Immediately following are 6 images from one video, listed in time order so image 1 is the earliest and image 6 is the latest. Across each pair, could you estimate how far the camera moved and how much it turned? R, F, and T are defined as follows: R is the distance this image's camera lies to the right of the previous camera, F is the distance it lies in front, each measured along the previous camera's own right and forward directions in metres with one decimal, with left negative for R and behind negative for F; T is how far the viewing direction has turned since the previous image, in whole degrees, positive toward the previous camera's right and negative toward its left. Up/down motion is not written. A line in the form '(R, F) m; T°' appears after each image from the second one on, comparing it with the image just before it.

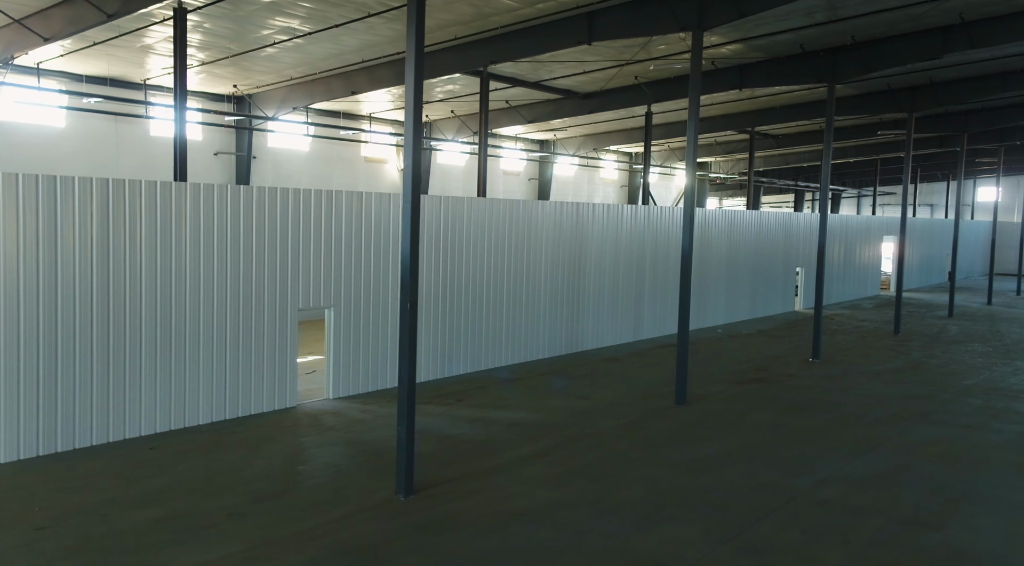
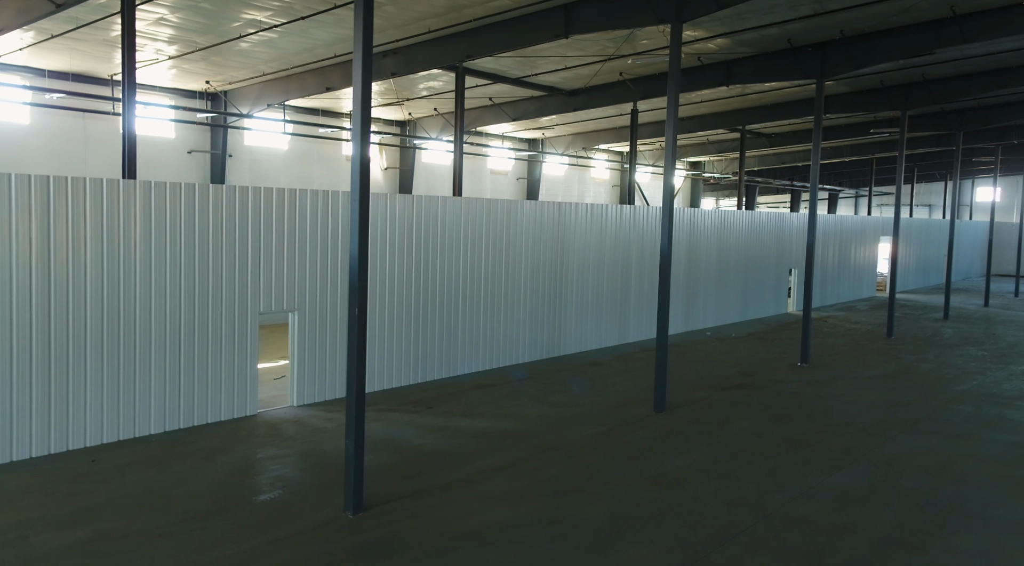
(+0.4, +0.5) m; 0°
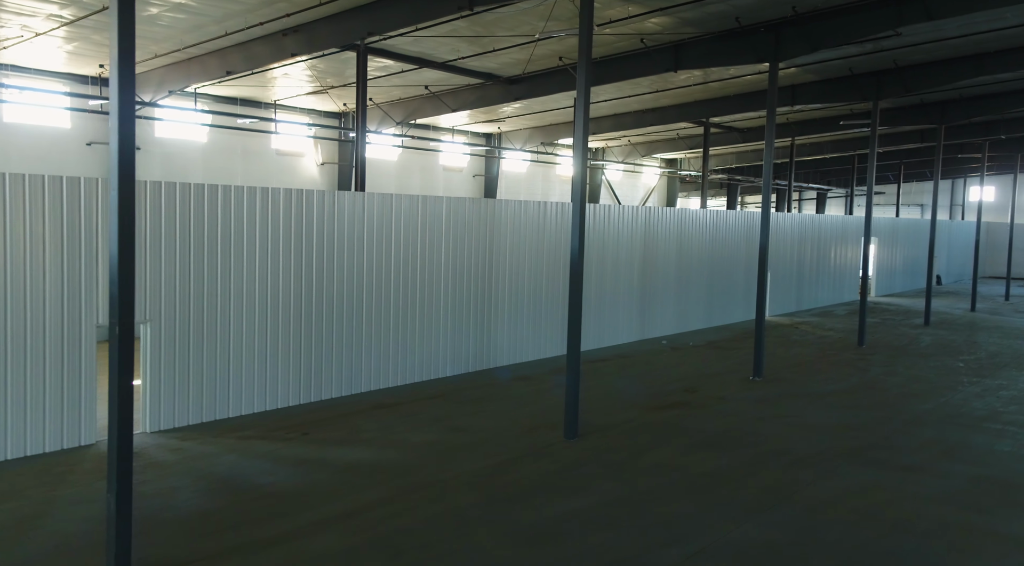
(+1.4, +1.5) m; 0°
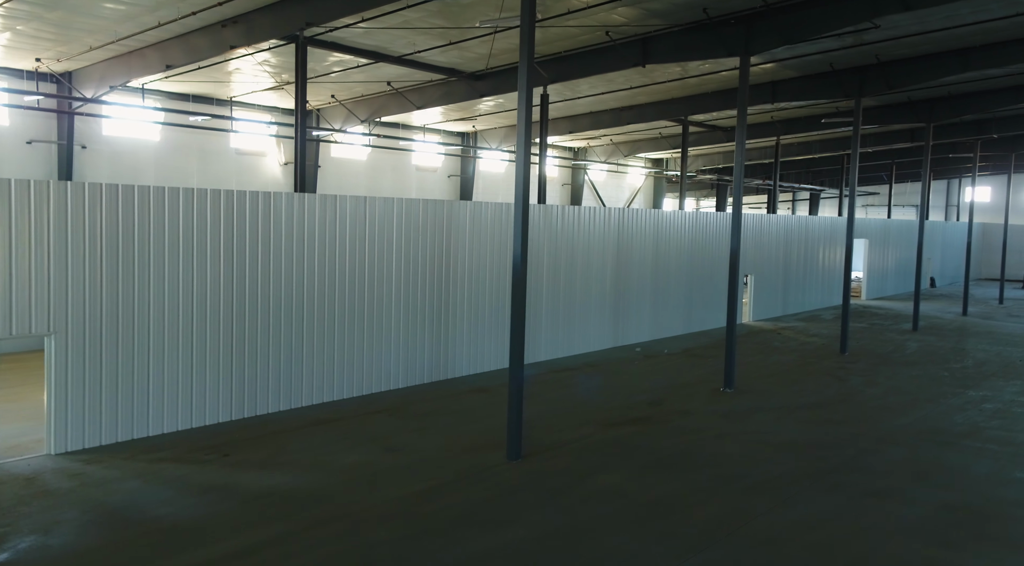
(+0.7, +0.8) m; 0°
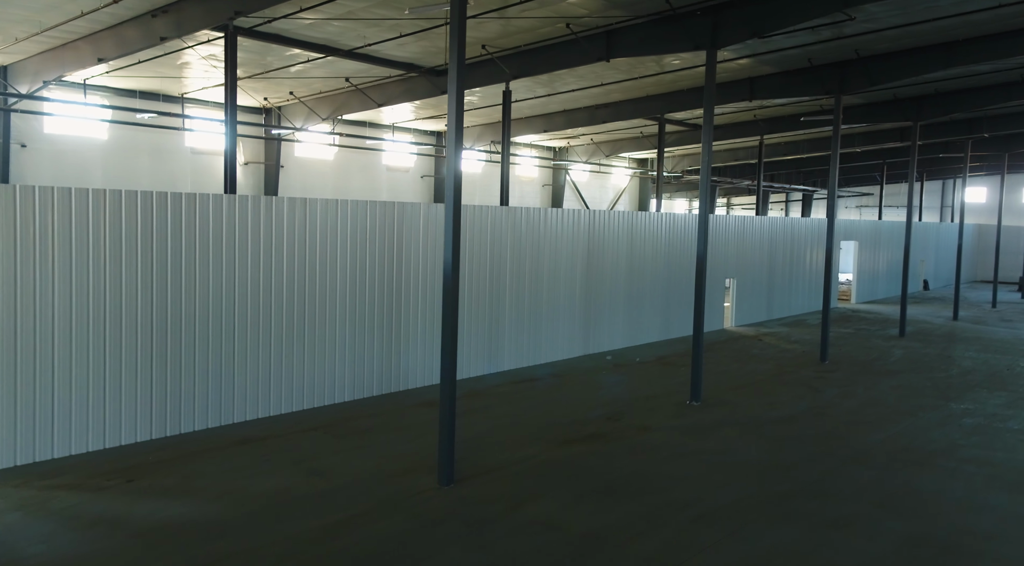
(+0.7, +0.7) m; 0°
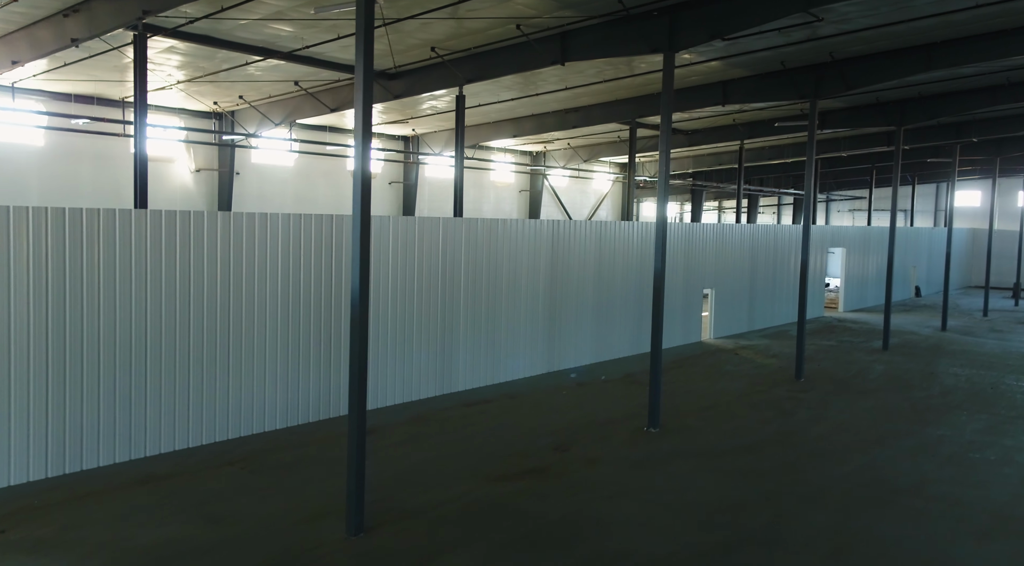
(+0.8, +0.8) m; 0°
